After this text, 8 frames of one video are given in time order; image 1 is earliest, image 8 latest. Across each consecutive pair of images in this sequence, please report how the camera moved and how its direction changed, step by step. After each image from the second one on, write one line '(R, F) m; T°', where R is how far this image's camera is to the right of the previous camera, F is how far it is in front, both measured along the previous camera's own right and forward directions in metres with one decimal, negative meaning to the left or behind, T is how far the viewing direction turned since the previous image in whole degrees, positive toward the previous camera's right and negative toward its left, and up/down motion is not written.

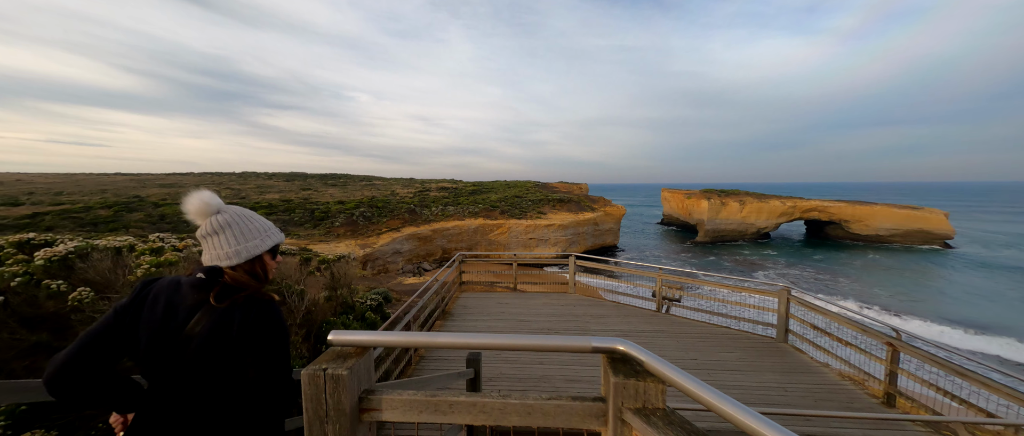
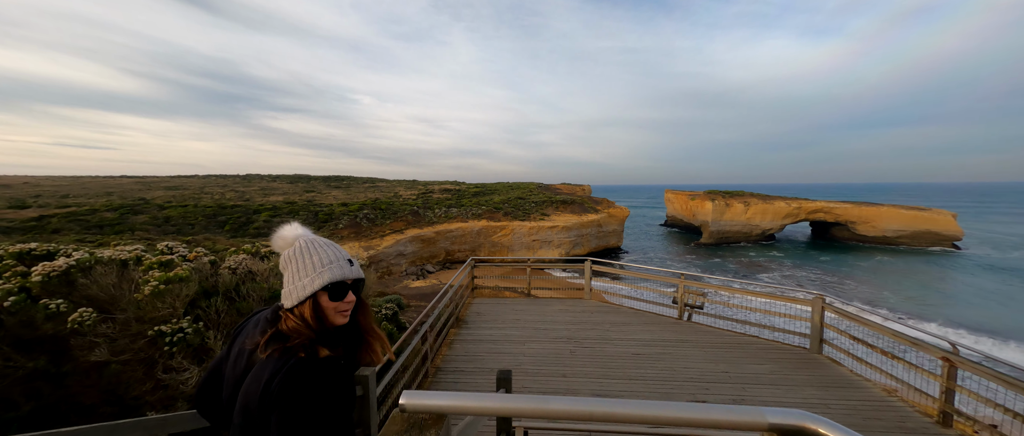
(-0.3, +0.2) m; 0°
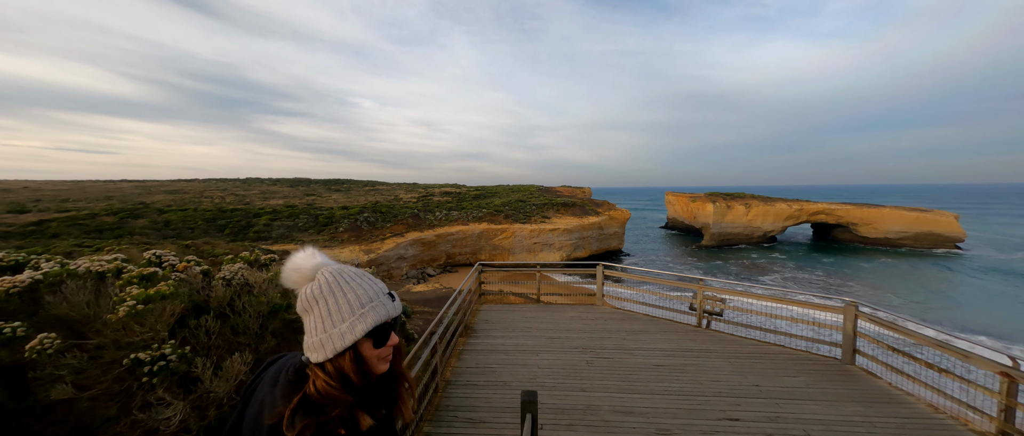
(-0.2, +0.3) m; 0°
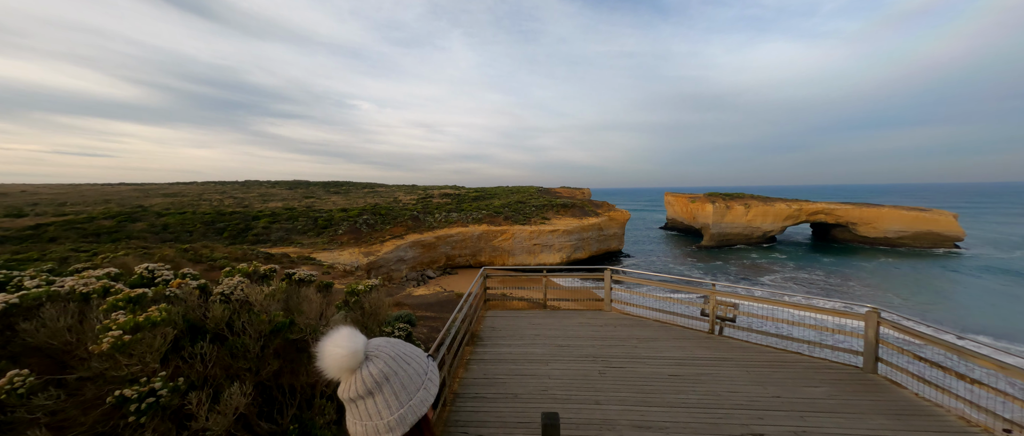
(-0.1, +0.2) m; 0°
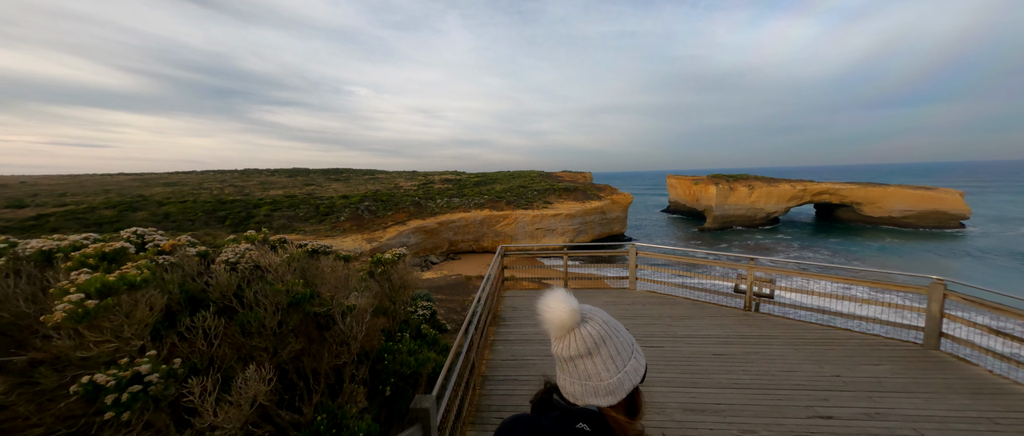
(-0.4, +0.4) m; 0°
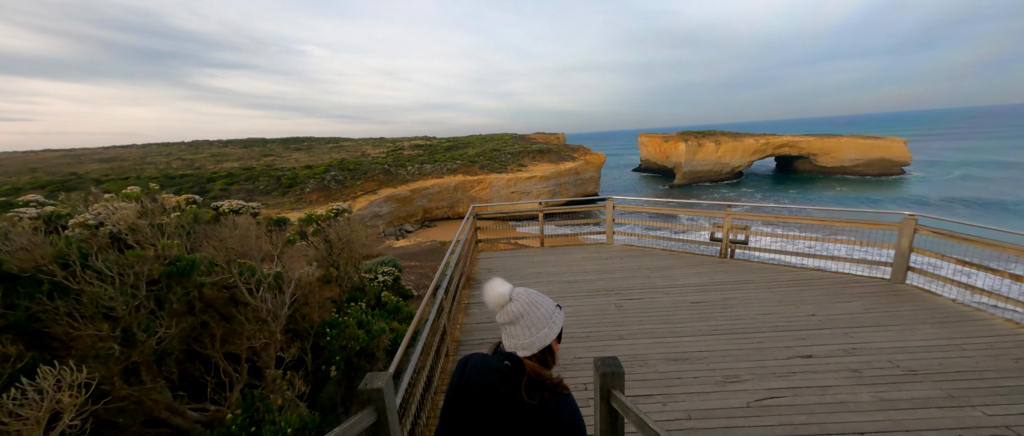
(+0.1, +0.4) m; +4°
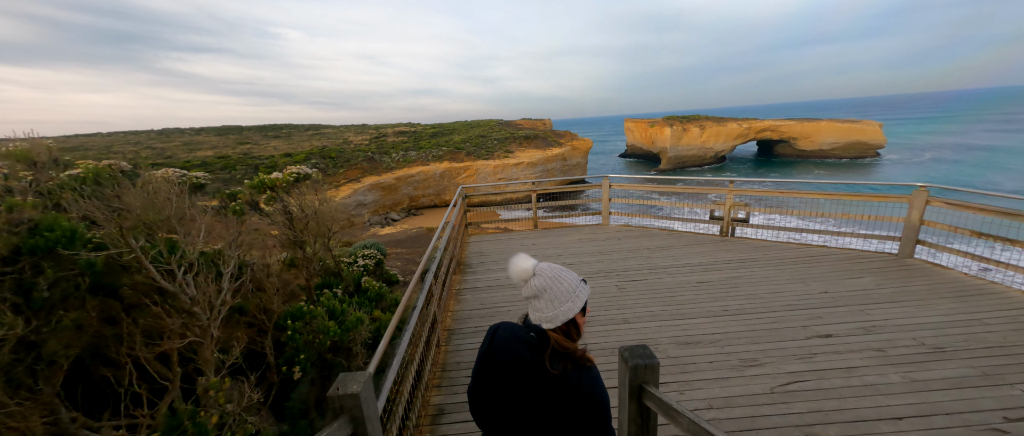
(-0.1, +0.3) m; +2°
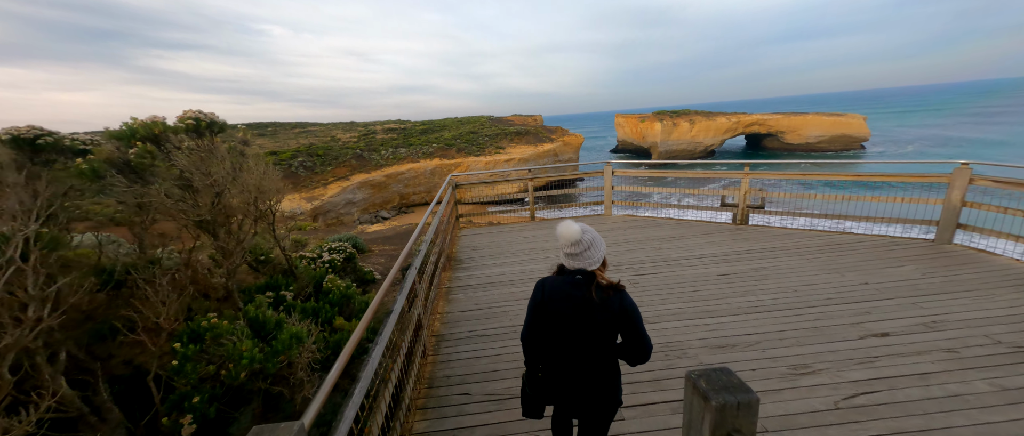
(-0.1, +0.5) m; +1°
